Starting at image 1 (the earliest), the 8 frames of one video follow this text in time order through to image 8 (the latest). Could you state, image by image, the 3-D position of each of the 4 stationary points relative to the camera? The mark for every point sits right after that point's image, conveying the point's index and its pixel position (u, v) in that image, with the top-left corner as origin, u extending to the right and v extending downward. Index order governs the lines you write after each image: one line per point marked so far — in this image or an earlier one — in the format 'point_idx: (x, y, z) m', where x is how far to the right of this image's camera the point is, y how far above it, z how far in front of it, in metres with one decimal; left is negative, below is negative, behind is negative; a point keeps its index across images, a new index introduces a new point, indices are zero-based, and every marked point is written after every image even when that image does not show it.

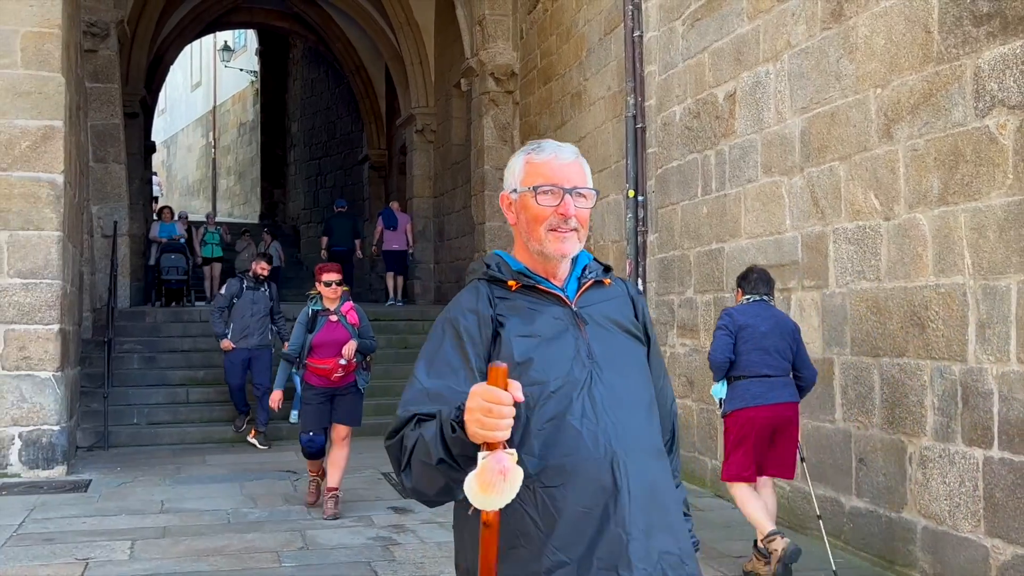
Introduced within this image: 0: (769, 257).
0: (+1.0, +0.1, +4.4) m
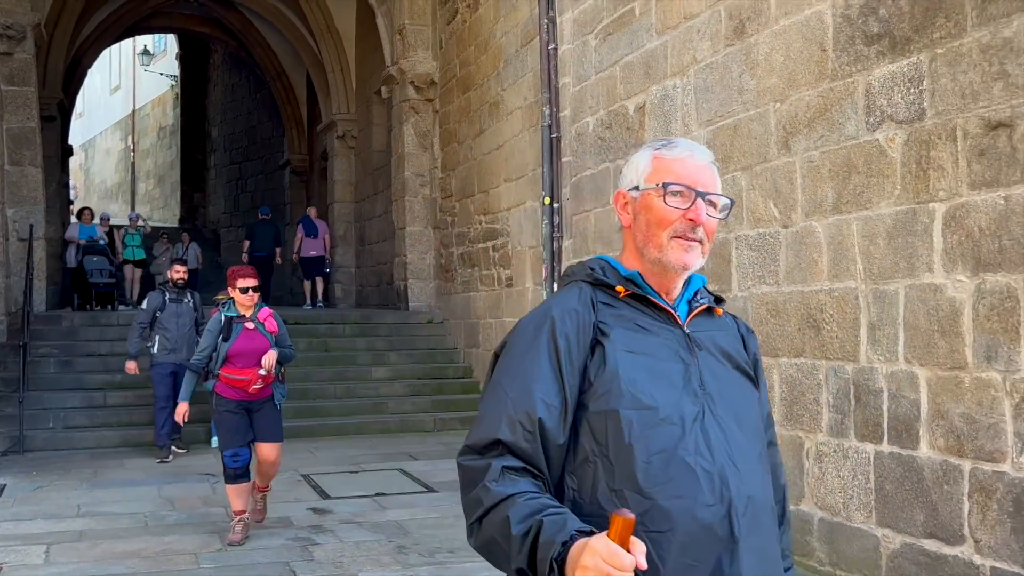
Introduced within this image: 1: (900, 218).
0: (+0.6, +0.1, +4.6) m
1: (+1.2, +0.2, +3.5) m
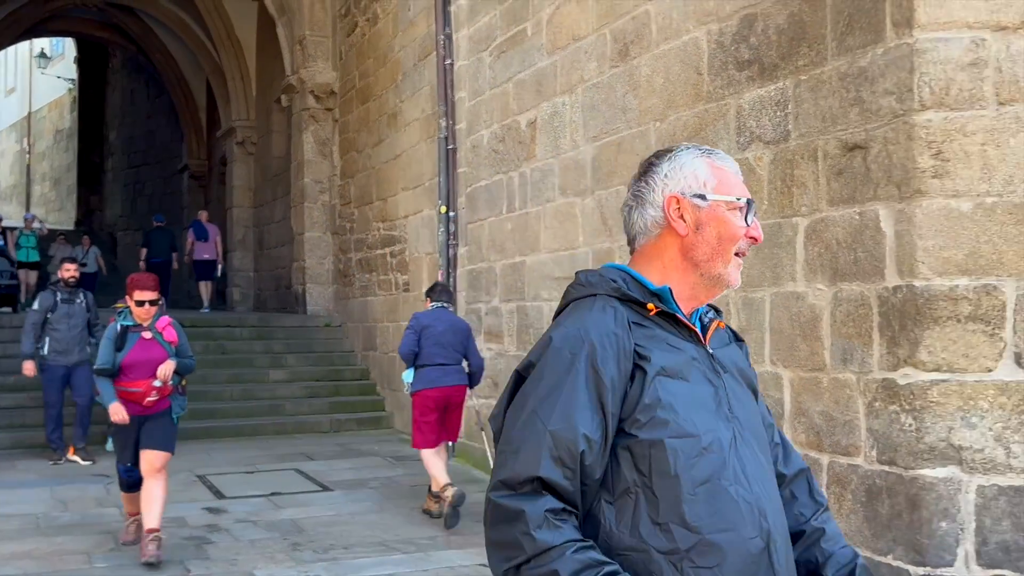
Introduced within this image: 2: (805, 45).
0: (+0.2, +0.1, +4.8) m
1: (+0.9, +0.2, +3.7) m
2: (+1.0, +0.8, +3.7) m
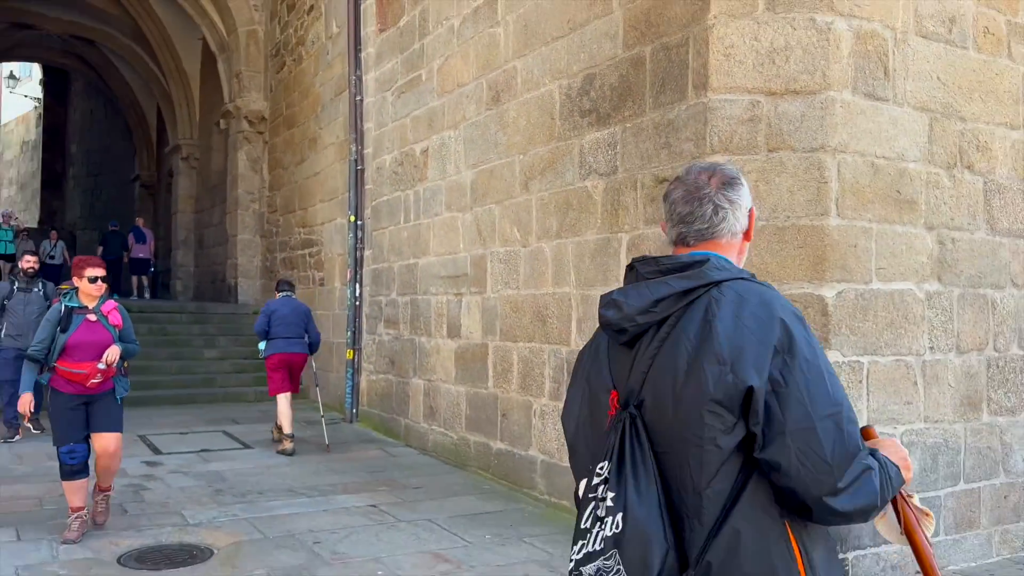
0: (-0.4, +0.1, +5.9) m
1: (+0.4, +0.2, +4.8) m
2: (+0.5, +0.8, +4.8) m
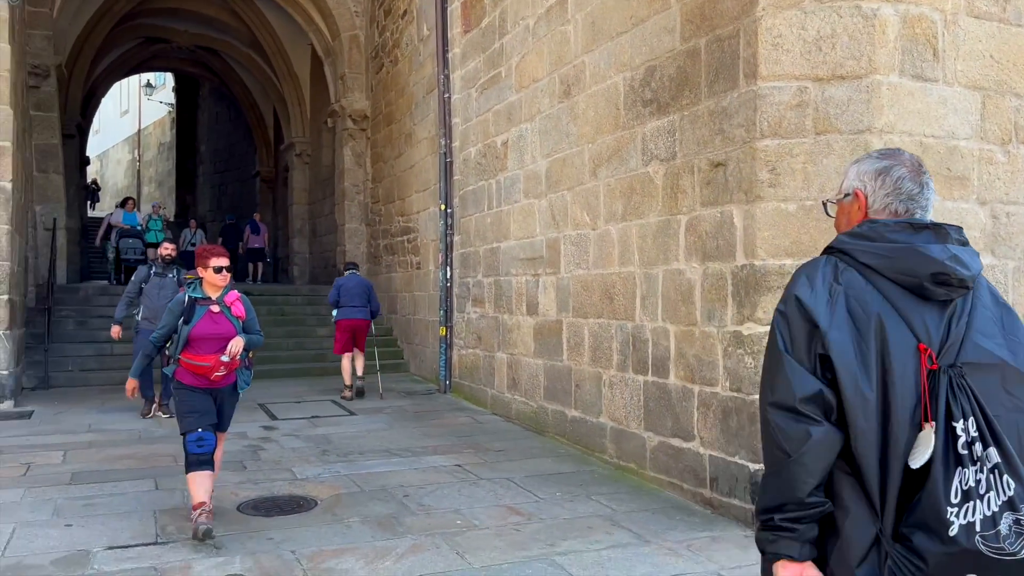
0: (+0.1, +0.2, +6.3) m
1: (+0.7, +0.3, +5.2) m
2: (+0.8, +0.9, +5.1) m
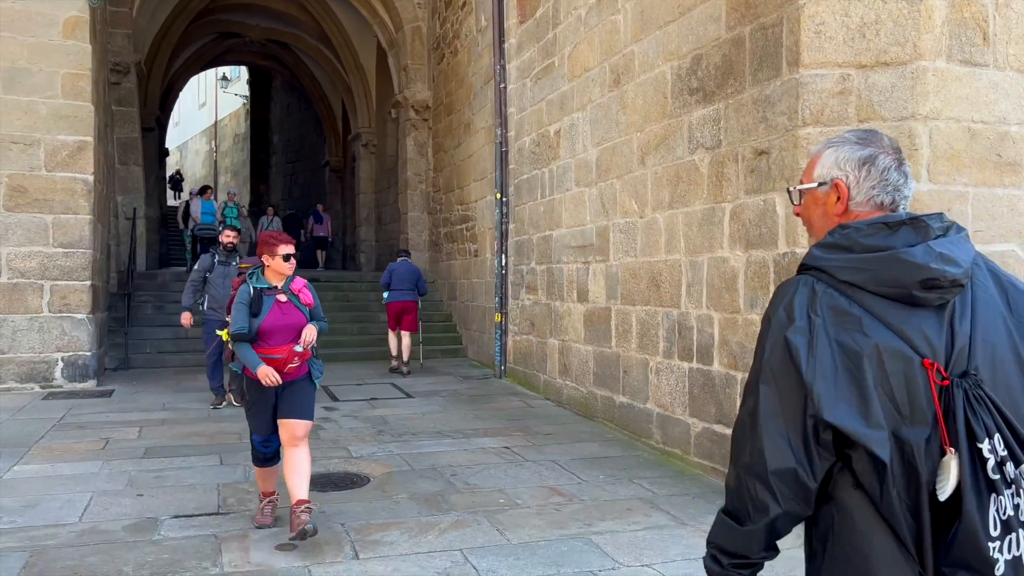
0: (+0.4, +0.3, +6.4) m
1: (+0.9, +0.4, +5.2) m
2: (+1.0, +1.0, +5.1) m
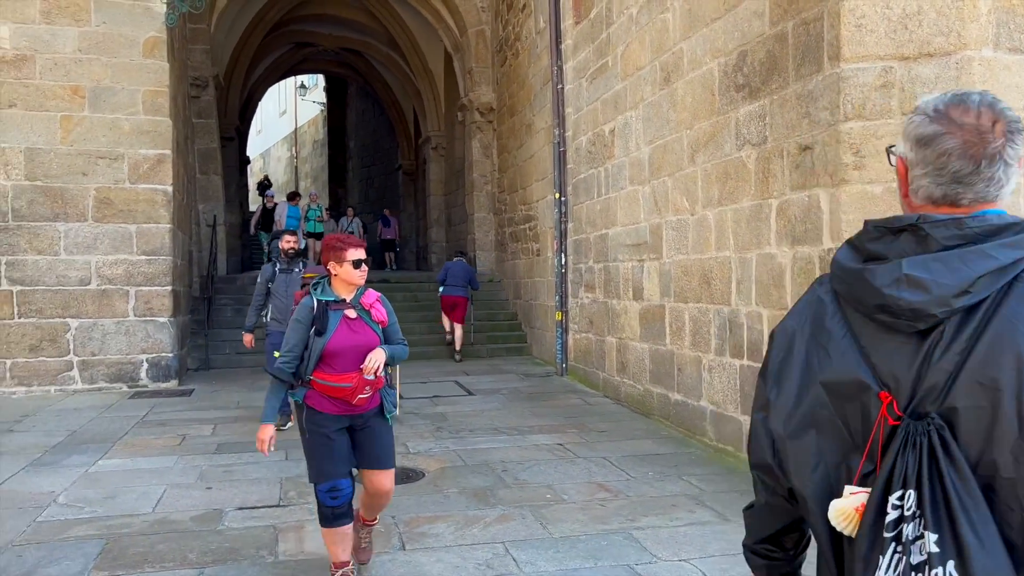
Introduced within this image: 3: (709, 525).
0: (+0.8, +0.3, +6.5) m
1: (+1.1, +0.4, +5.2) m
2: (+1.2, +1.0, +5.1) m
3: (+0.8, -1.0, +4.5) m
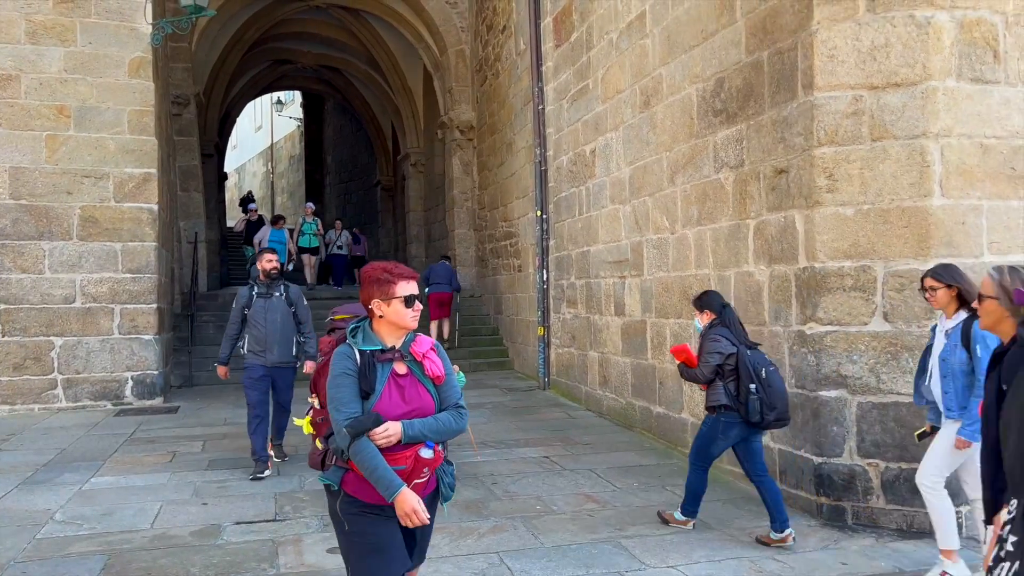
0: (+0.6, +0.2, +6.7) m
1: (+1.1, +0.3, +5.5) m
2: (+1.2, +0.9, +5.4) m
3: (+0.8, -1.1, +4.8) m
